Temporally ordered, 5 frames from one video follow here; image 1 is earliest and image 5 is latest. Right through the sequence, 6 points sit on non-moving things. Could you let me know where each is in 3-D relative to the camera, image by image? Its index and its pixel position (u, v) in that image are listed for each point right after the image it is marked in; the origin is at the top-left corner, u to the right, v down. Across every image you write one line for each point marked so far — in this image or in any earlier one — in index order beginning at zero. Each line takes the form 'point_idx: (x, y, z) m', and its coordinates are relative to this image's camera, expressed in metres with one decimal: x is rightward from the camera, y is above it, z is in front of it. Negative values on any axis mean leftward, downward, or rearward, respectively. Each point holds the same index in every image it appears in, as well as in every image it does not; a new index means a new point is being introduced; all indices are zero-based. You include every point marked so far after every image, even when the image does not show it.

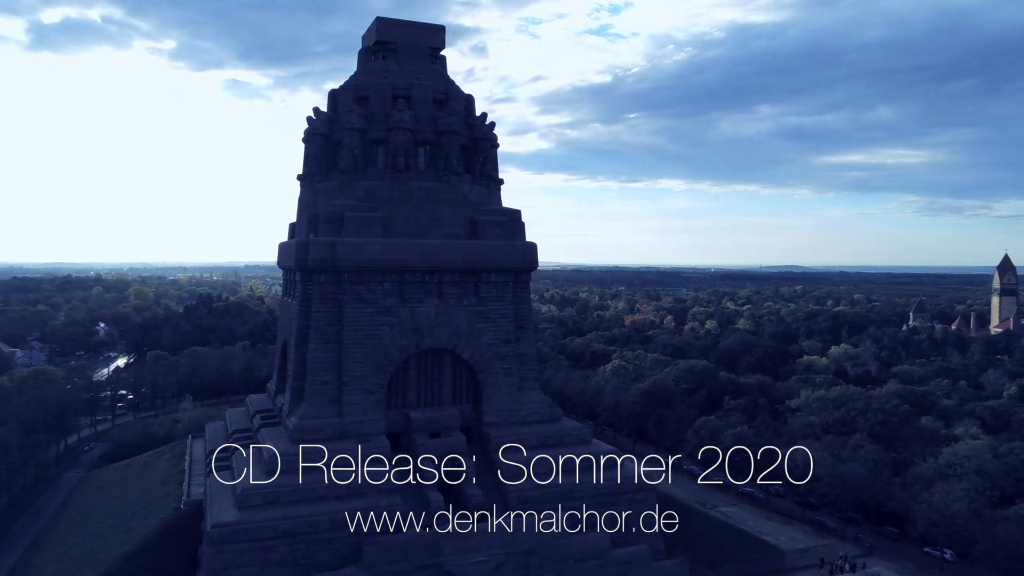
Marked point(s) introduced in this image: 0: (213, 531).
0: (-5.6, -4.5, +11.5) m
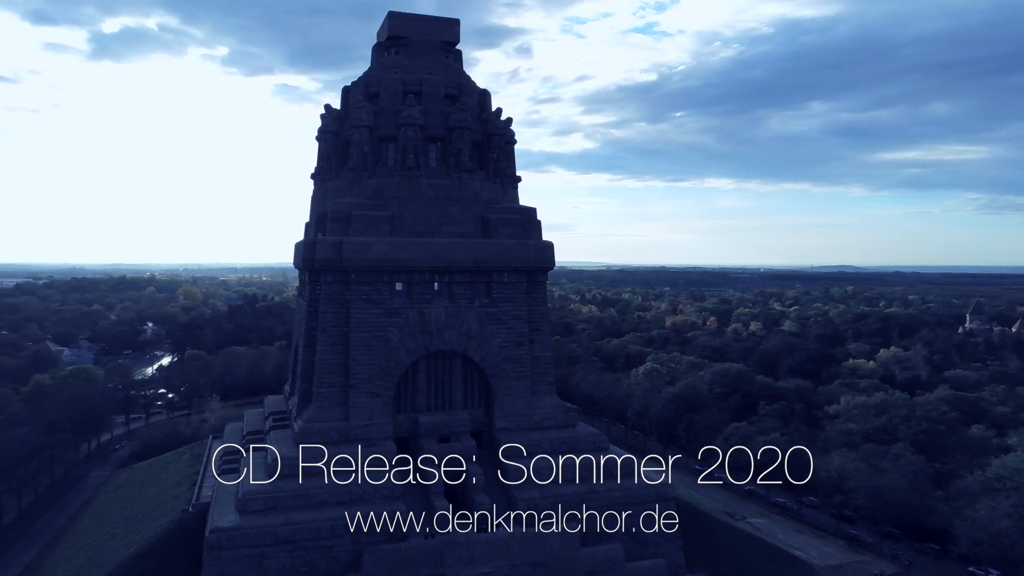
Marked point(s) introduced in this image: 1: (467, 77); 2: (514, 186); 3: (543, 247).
0: (-5.5, -4.5, +11.3) m
1: (-1.2, +5.6, +16.6) m
2: (+0.1, +2.7, +16.4) m
3: (+0.8, +1.0, +15.4) m
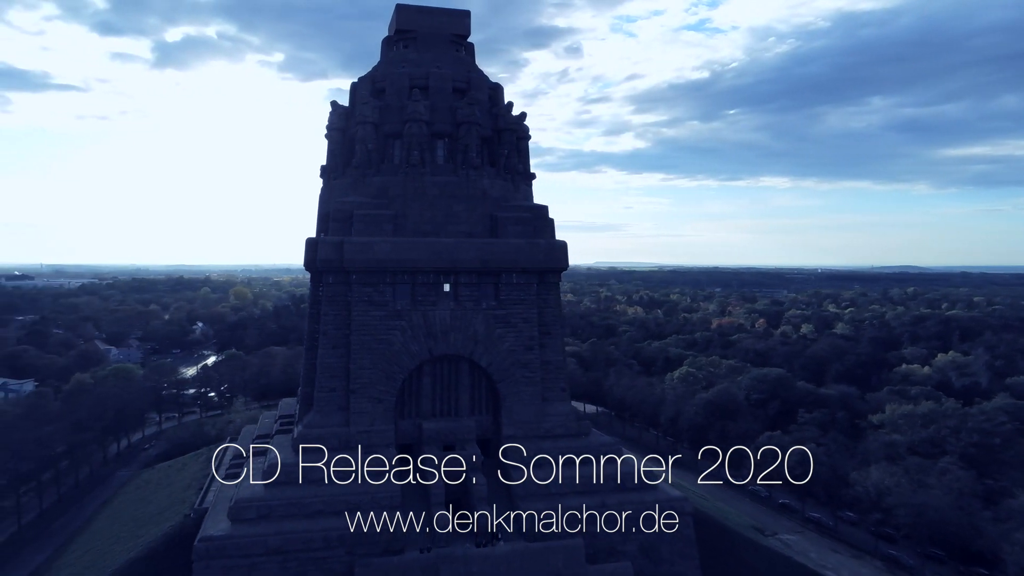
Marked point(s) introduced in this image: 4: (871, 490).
0: (-5.5, -4.6, +11.0) m
1: (-0.9, +5.6, +16.0) m
2: (+0.3, +2.7, +15.7) m
3: (+1.0, +1.0, +14.7) m
4: (+11.3, -6.5, +19.9) m
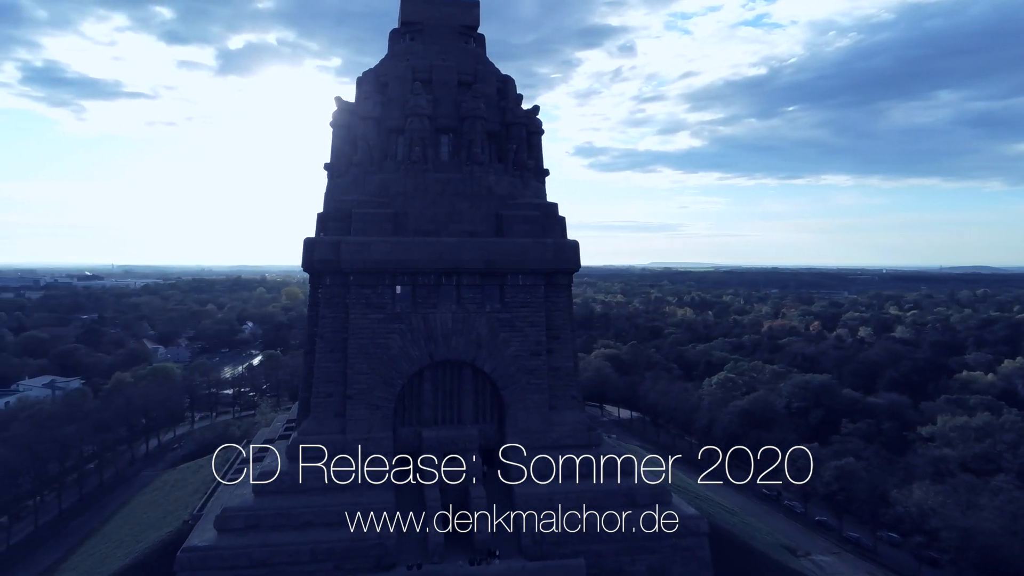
0: (-5.6, -4.6, +10.6) m
1: (-0.6, +5.5, +15.3) m
2: (+0.6, +2.6, +15.0) m
3: (+1.1, +0.9, +13.9) m
4: (+11.8, -6.5, +18.4) m
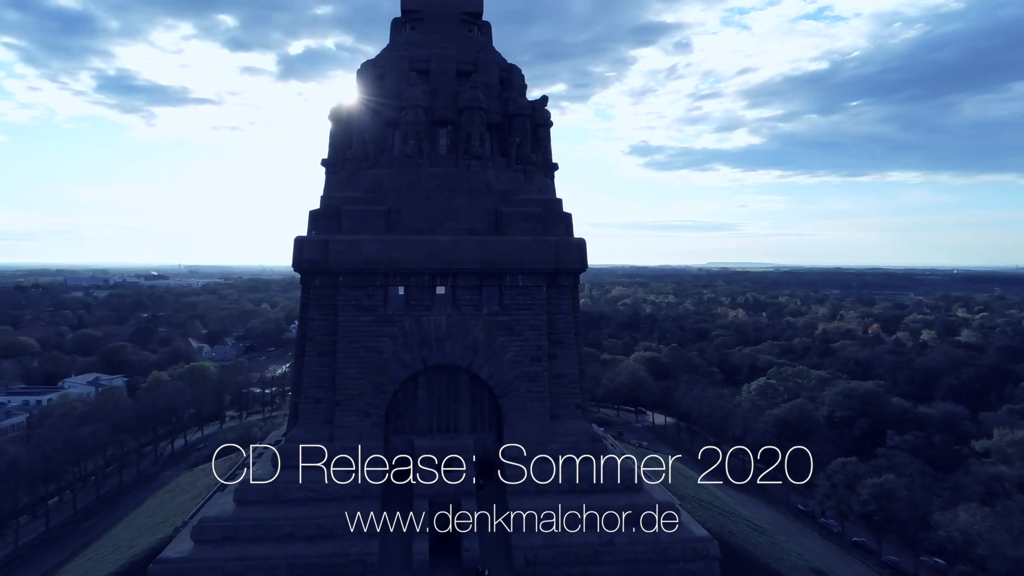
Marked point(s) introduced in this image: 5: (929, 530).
0: (-5.8, -4.6, +10.2) m
1: (-0.5, +5.5, +14.5) m
2: (+0.6, +2.6, +14.1) m
3: (+1.1, +0.9, +13.0) m
4: (+12.1, -6.6, +16.7) m
5: (+12.7, -7.2, +18.7) m
